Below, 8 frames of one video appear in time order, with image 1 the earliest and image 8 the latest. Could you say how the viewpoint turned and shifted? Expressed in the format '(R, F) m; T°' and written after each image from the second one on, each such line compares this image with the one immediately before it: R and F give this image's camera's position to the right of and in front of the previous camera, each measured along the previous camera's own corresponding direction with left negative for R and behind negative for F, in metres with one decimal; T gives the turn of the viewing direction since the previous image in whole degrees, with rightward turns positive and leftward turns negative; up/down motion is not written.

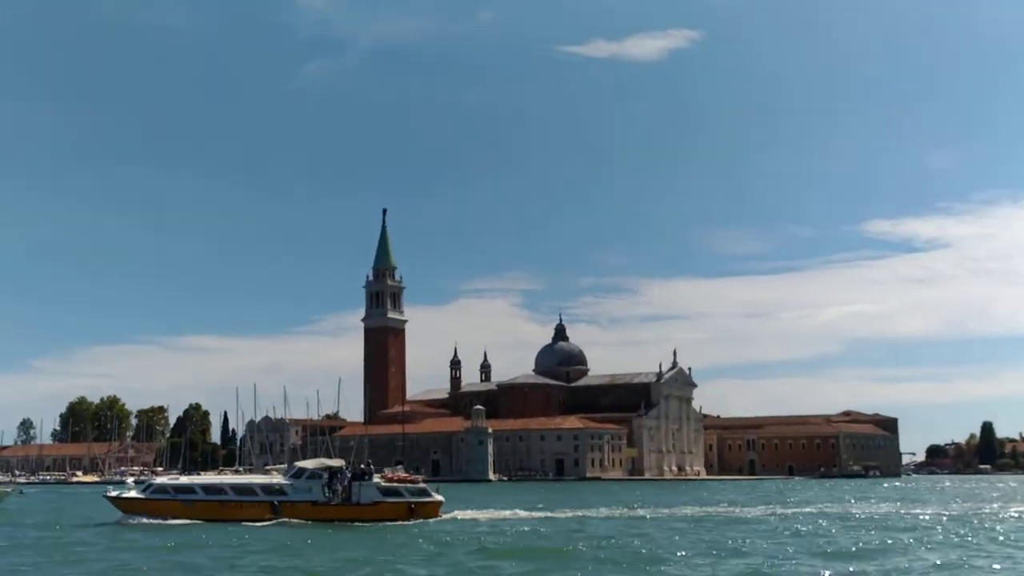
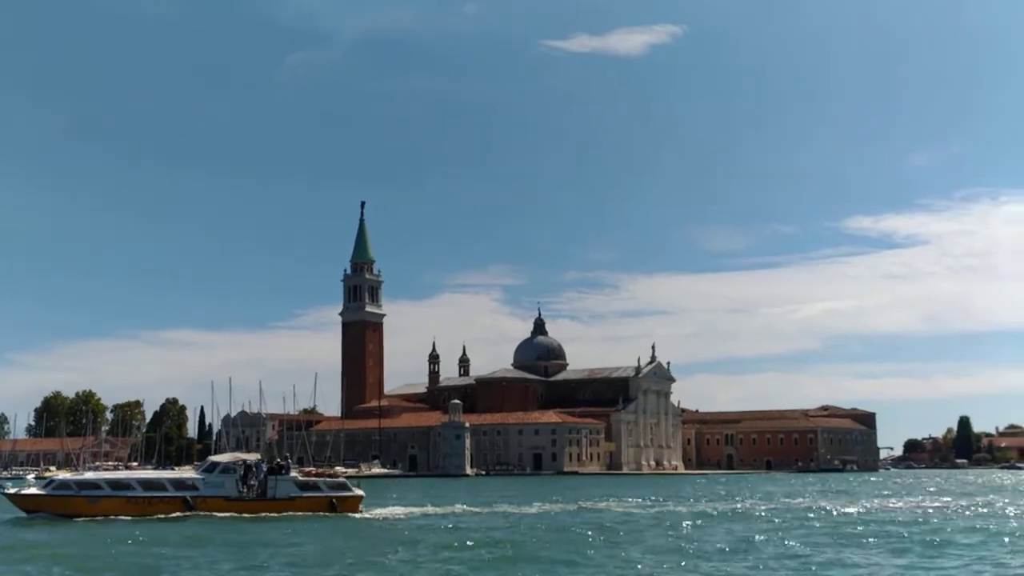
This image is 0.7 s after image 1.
(+0.2, +0.4) m; +1°
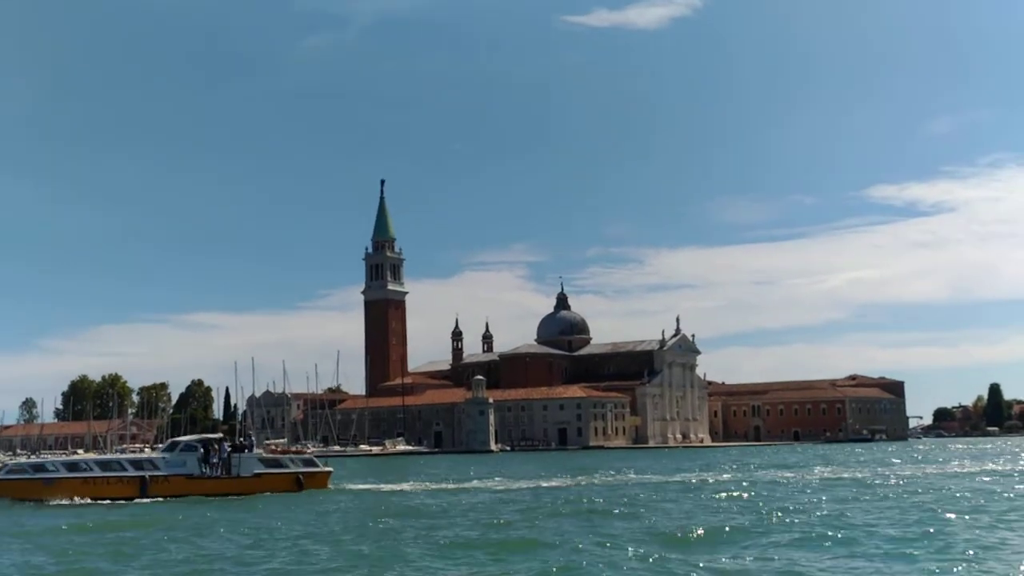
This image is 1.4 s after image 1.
(+0.1, +0.6) m; -1°
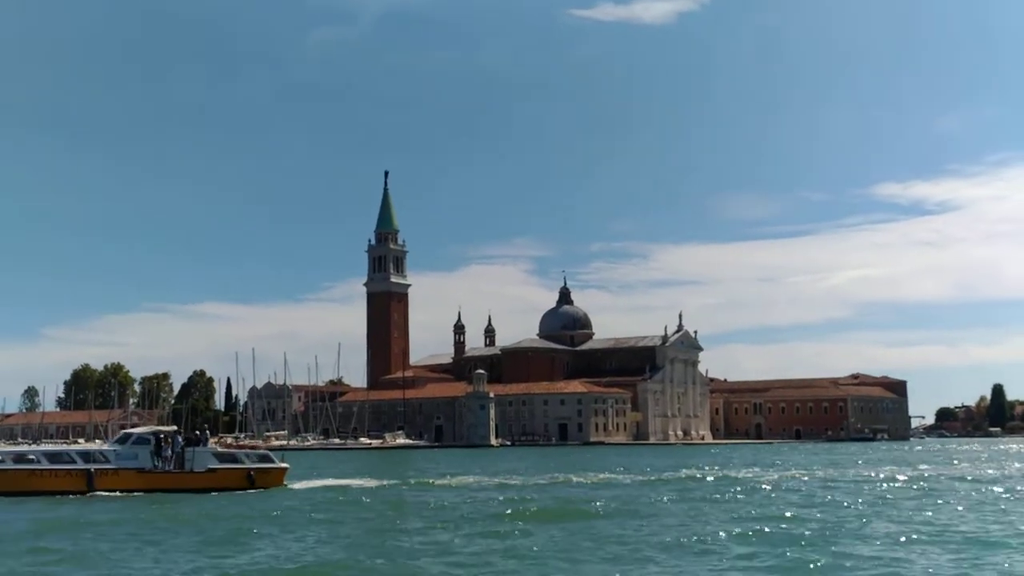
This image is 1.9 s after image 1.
(+0.1, +0.2) m; 0°
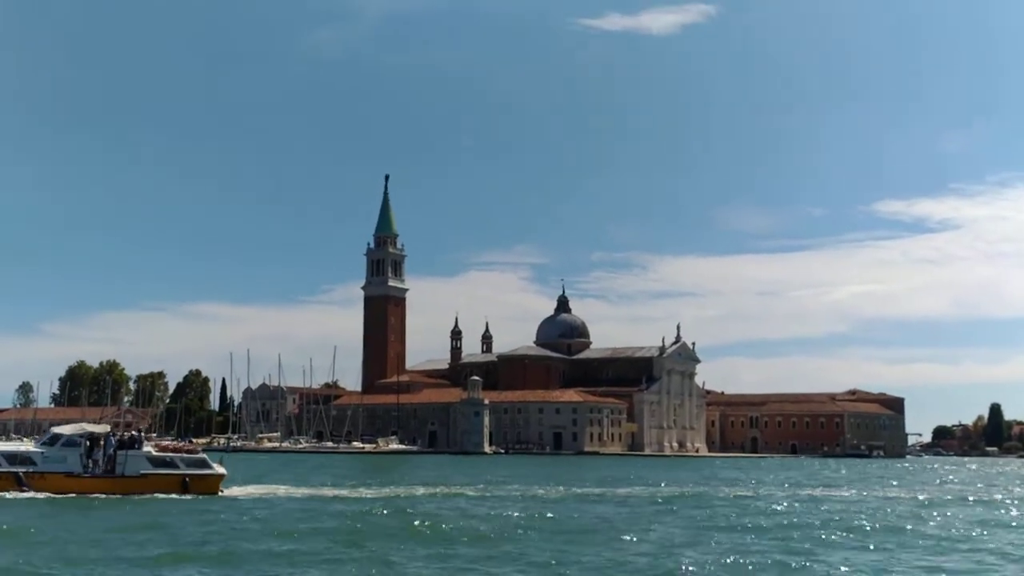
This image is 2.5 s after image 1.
(+0.1, +0.4) m; 0°
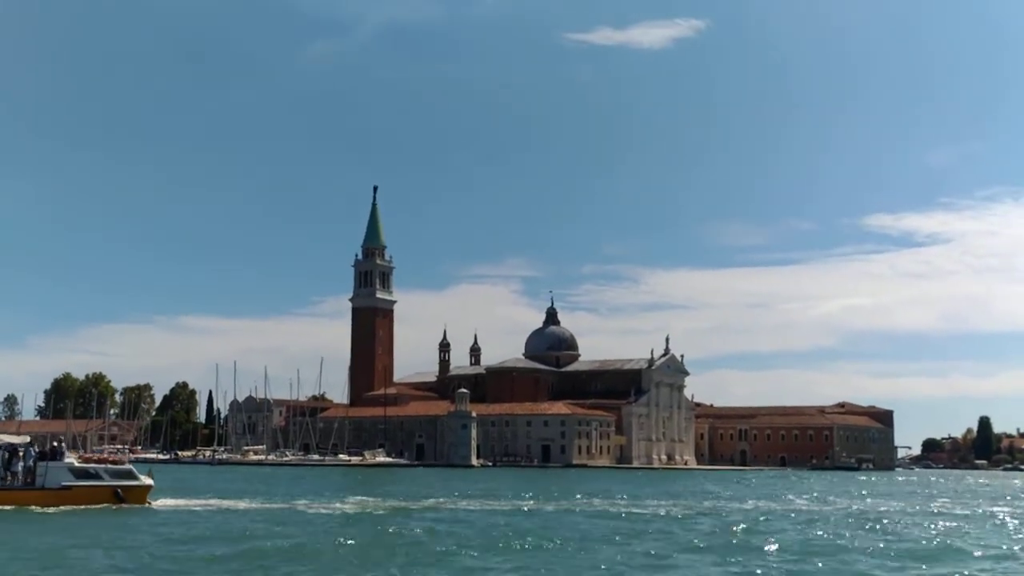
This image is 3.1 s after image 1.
(+0.1, +0.4) m; 0°
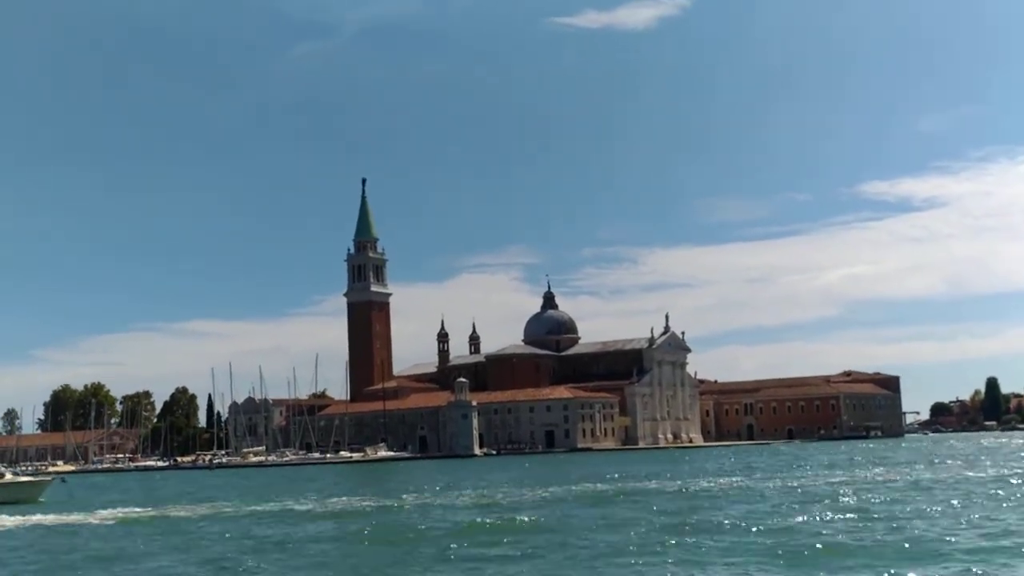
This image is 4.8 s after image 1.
(+0.3, +1.2) m; 0°
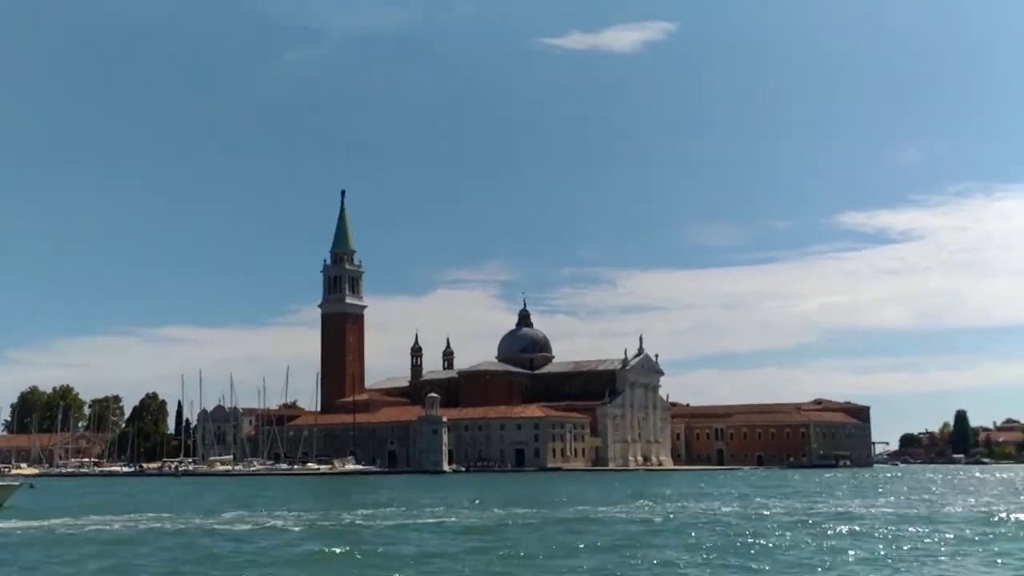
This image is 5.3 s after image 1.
(+0.1, +0.1) m; +1°
